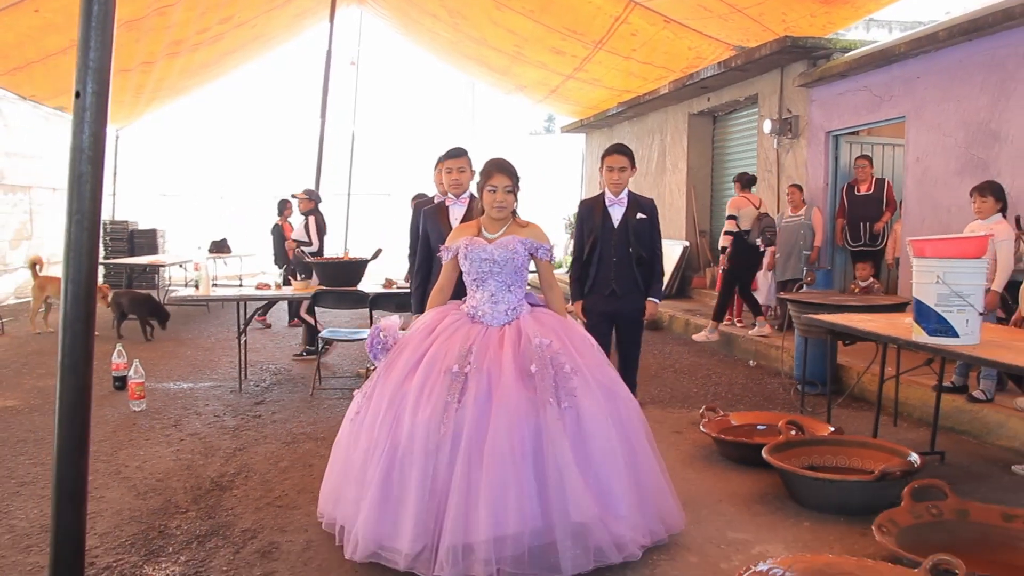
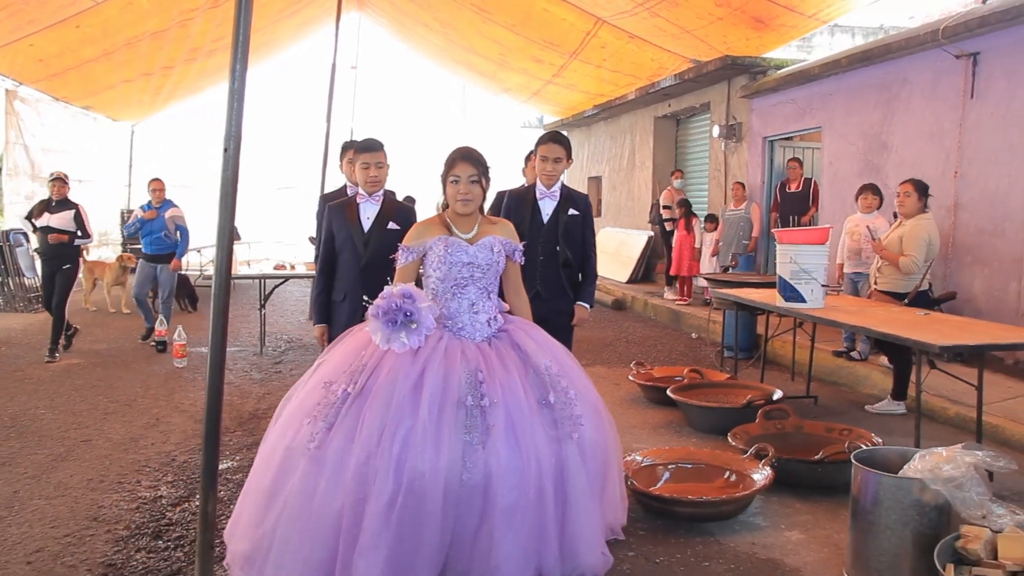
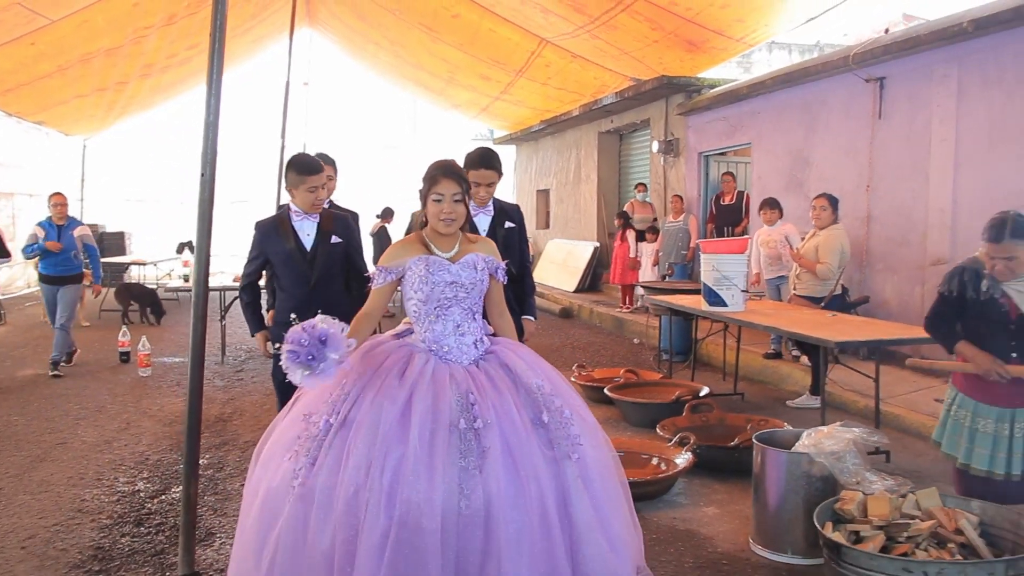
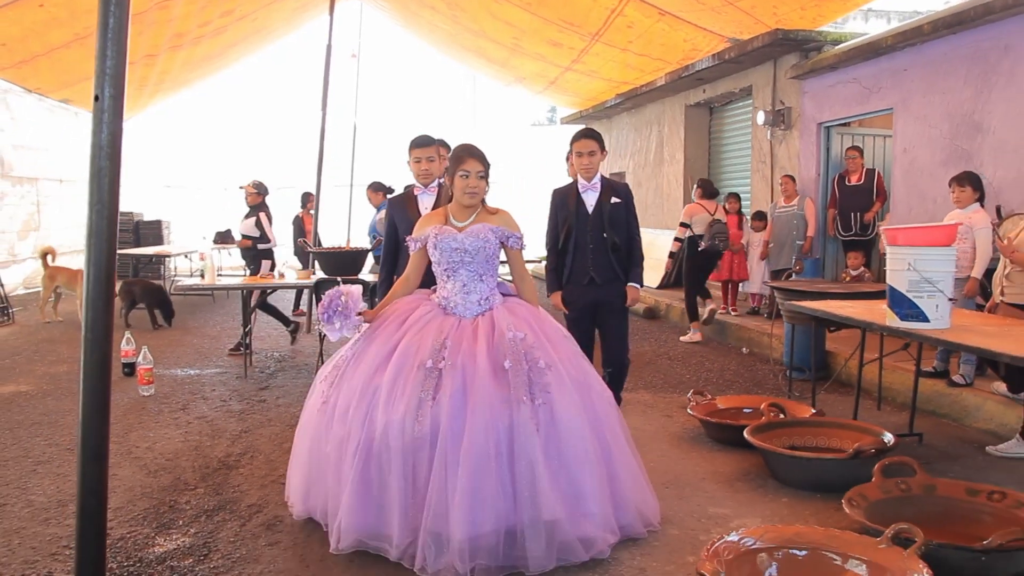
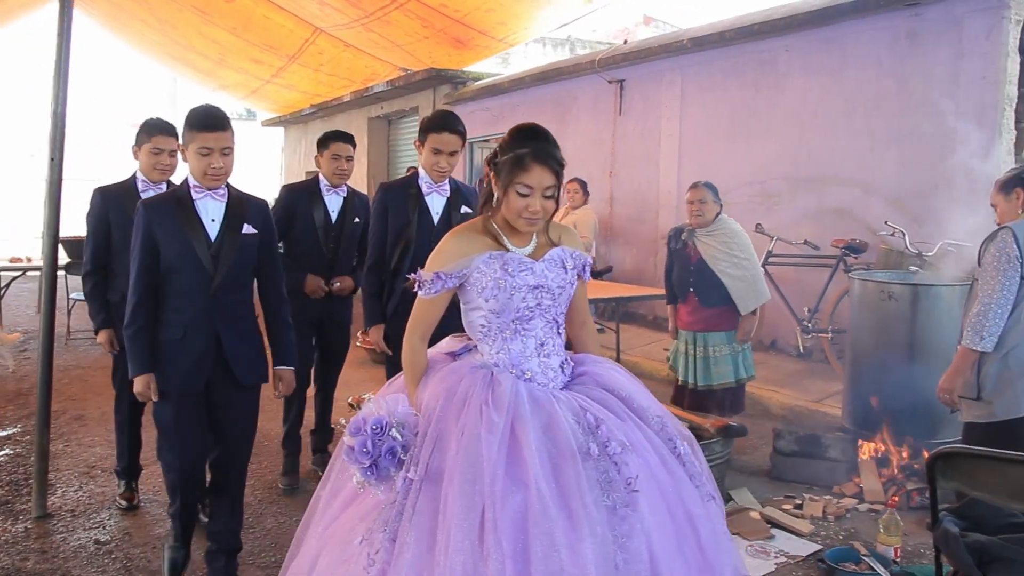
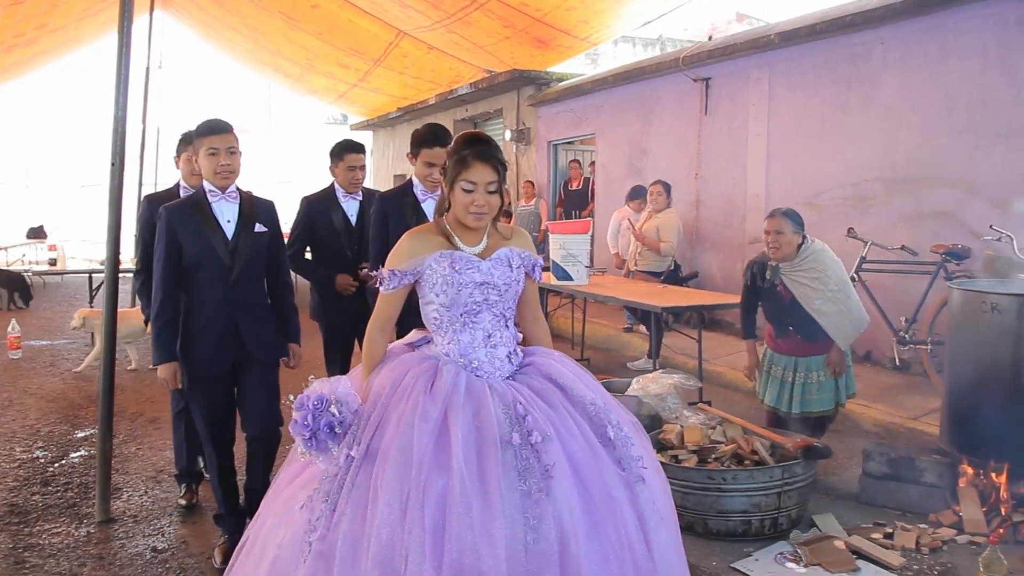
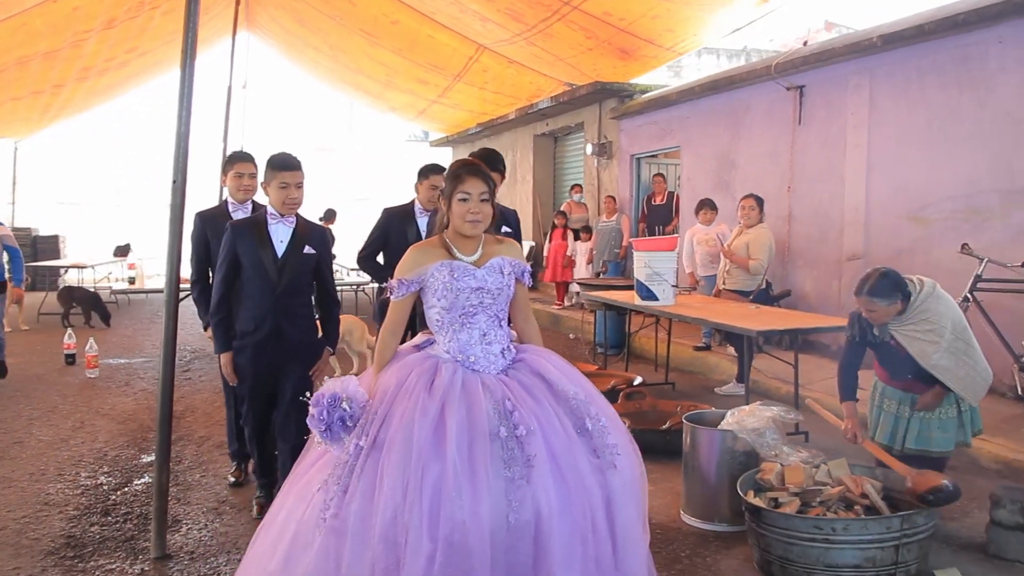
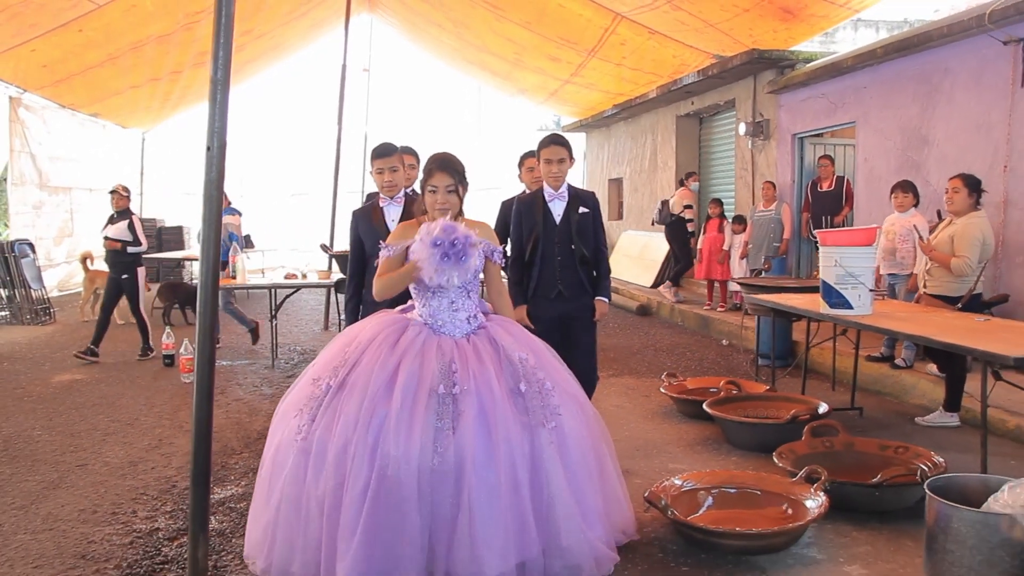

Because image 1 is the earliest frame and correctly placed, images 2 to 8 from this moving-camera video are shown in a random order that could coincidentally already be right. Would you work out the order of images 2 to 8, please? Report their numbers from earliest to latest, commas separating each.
4, 8, 2, 3, 7, 6, 5
